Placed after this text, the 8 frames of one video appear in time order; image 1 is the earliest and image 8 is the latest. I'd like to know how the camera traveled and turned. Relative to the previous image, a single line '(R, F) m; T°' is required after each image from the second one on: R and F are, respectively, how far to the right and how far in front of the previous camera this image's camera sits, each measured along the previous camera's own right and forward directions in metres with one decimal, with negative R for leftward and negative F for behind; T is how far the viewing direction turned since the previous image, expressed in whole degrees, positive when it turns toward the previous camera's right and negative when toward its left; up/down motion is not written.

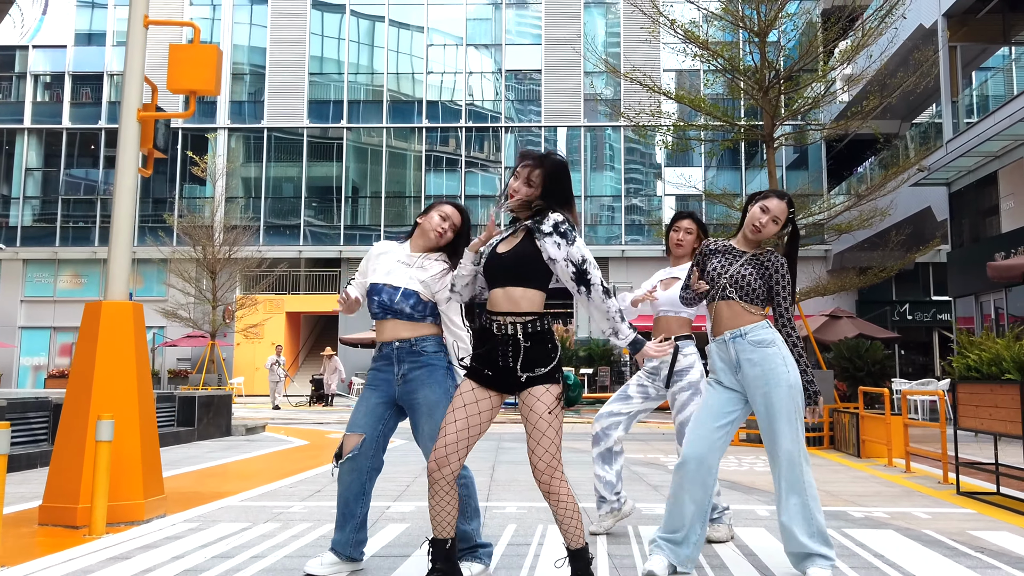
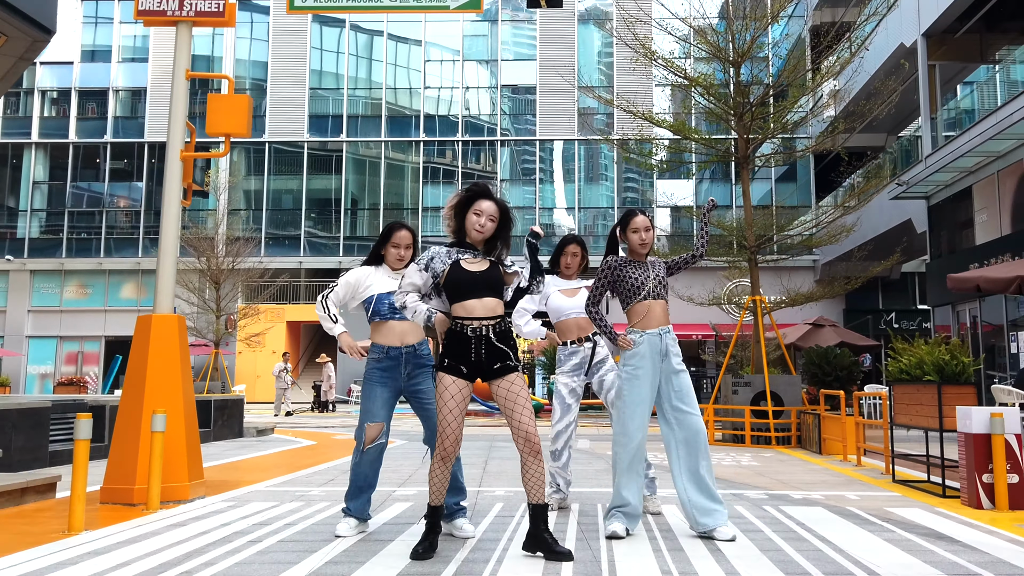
(+0.1, -0.7) m; 0°
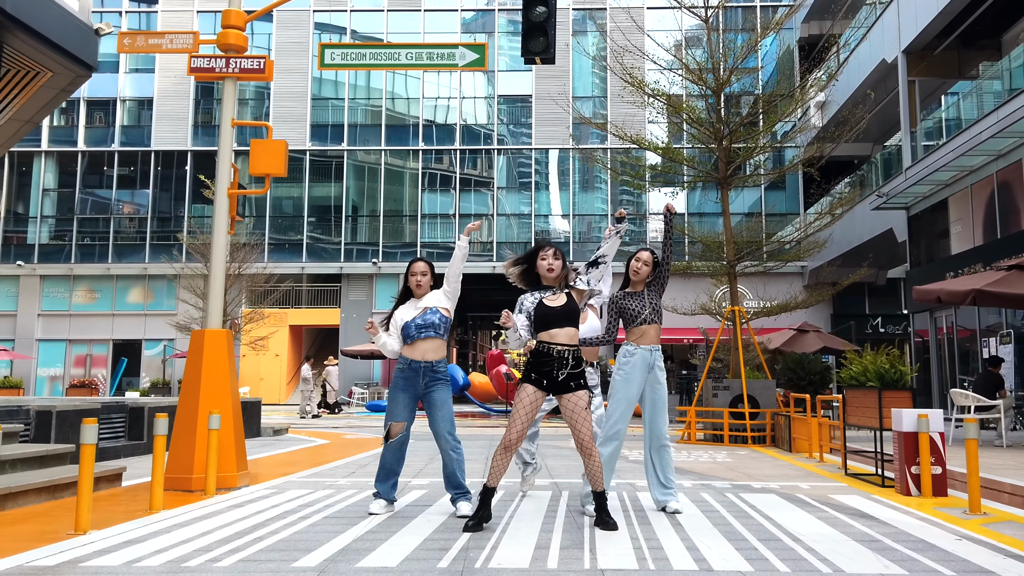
(0.0, -0.8) m; 0°
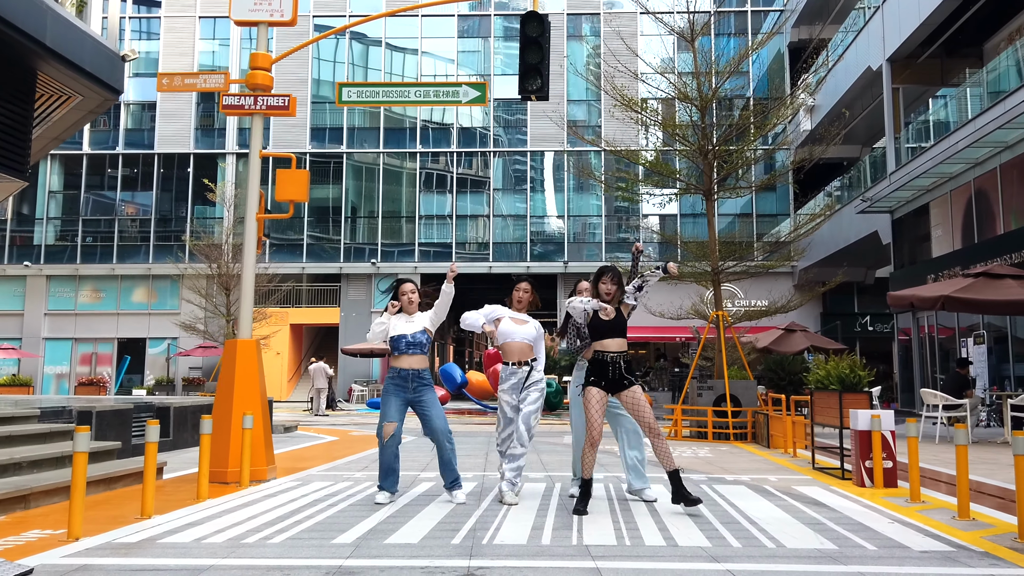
(0.0, -0.6) m; 0°
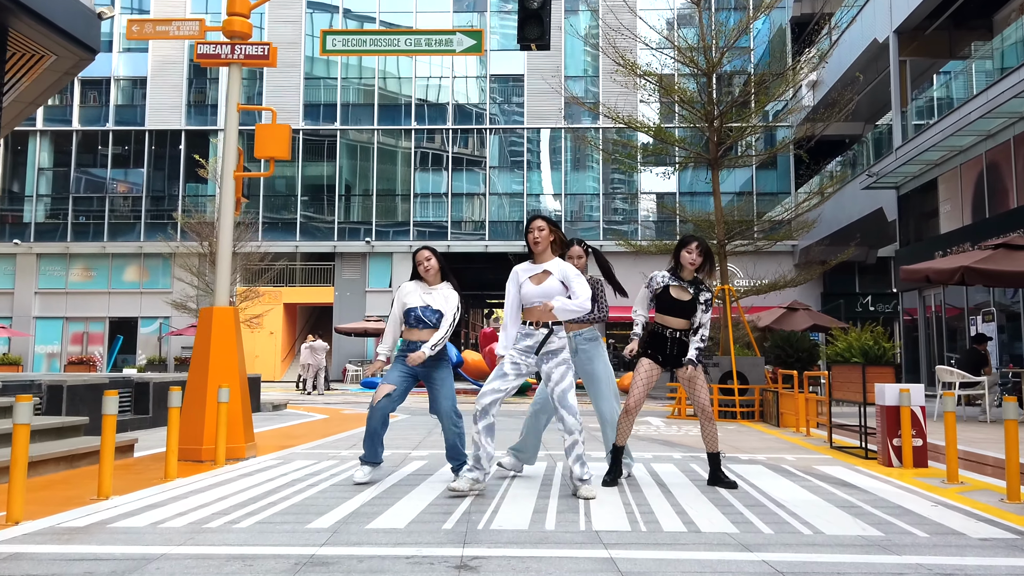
(0.0, +0.5) m; 0°
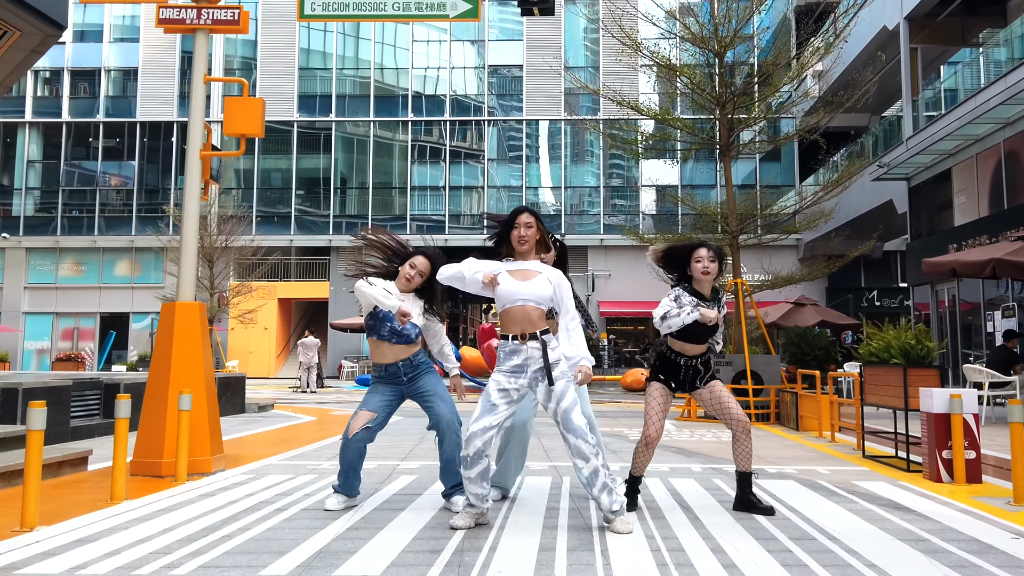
(0.0, +0.6) m; 0°
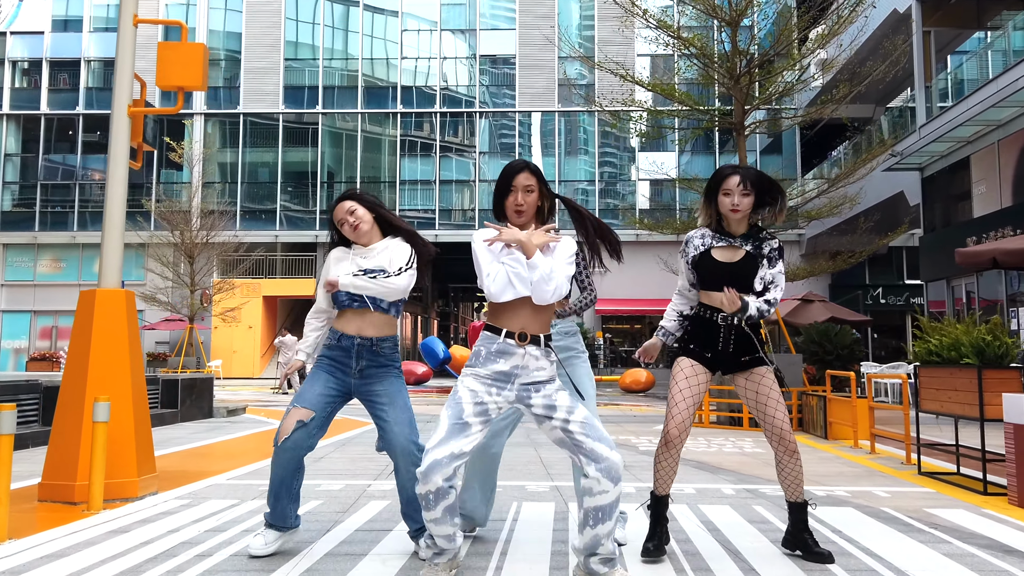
(0.0, +0.9) m; 0°
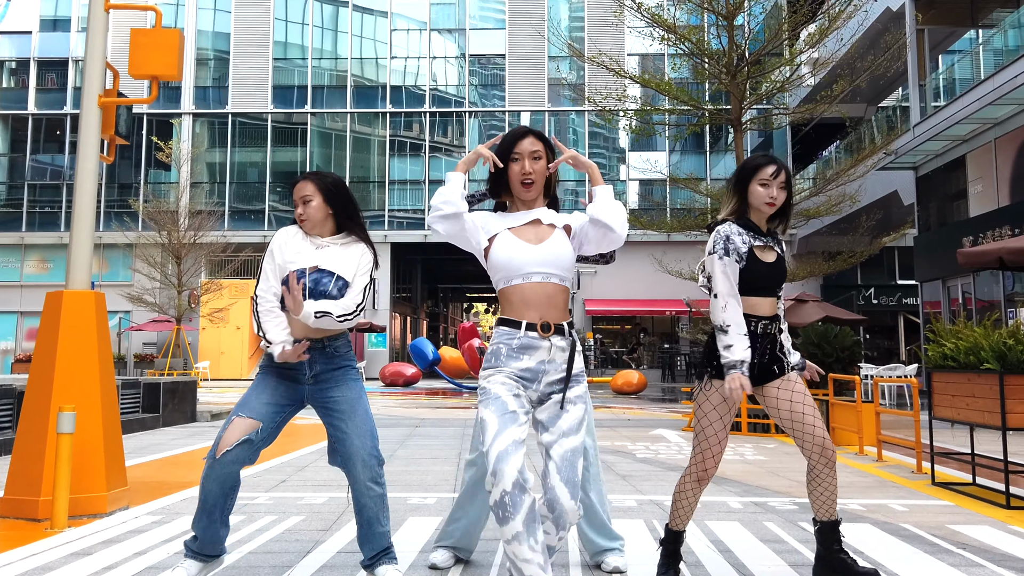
(0.0, +0.3) m; +1°
